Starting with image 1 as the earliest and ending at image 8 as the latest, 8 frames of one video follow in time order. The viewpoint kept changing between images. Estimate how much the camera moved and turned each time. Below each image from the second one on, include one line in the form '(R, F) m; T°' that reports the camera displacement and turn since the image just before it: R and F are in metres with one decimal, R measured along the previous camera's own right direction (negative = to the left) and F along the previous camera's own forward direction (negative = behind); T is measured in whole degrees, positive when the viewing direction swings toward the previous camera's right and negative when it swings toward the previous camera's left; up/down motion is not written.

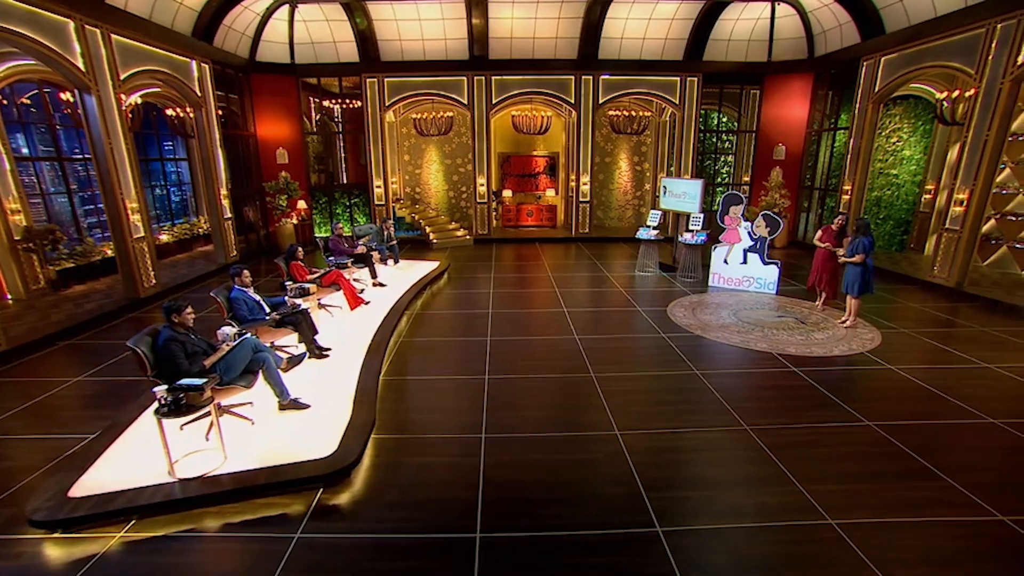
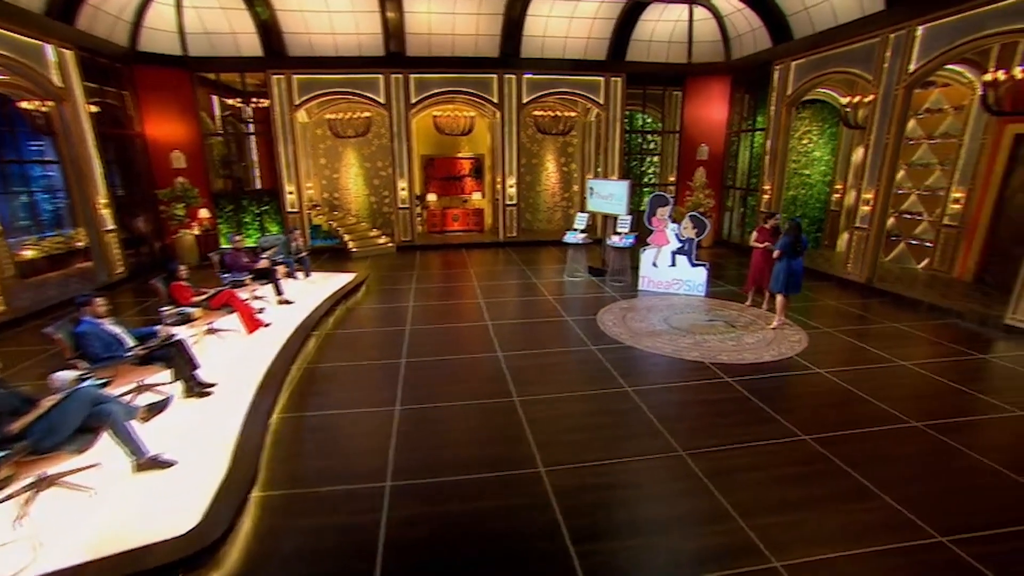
(+0.2, +0.5) m; +7°
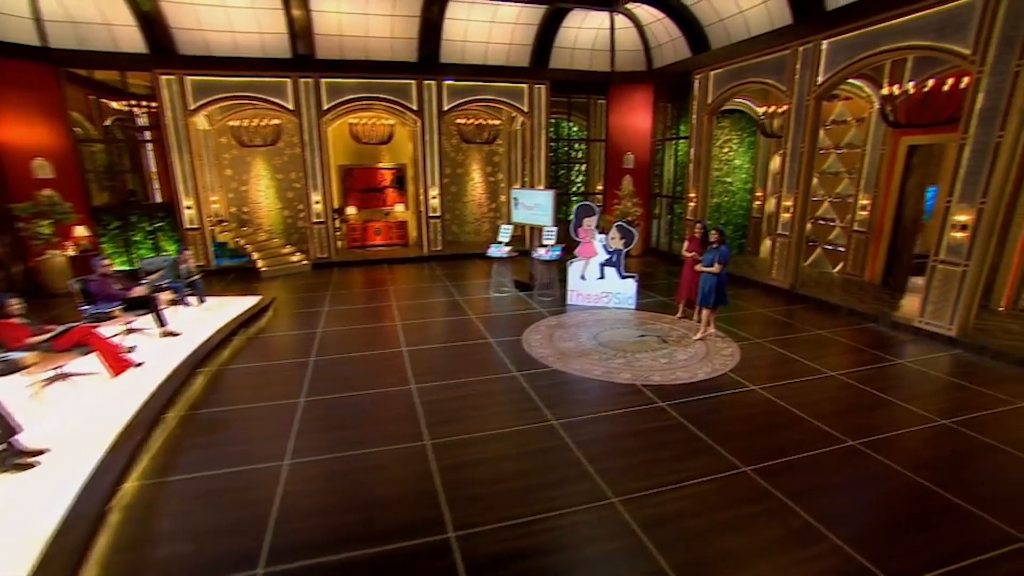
(+0.3, +0.5) m; +7°
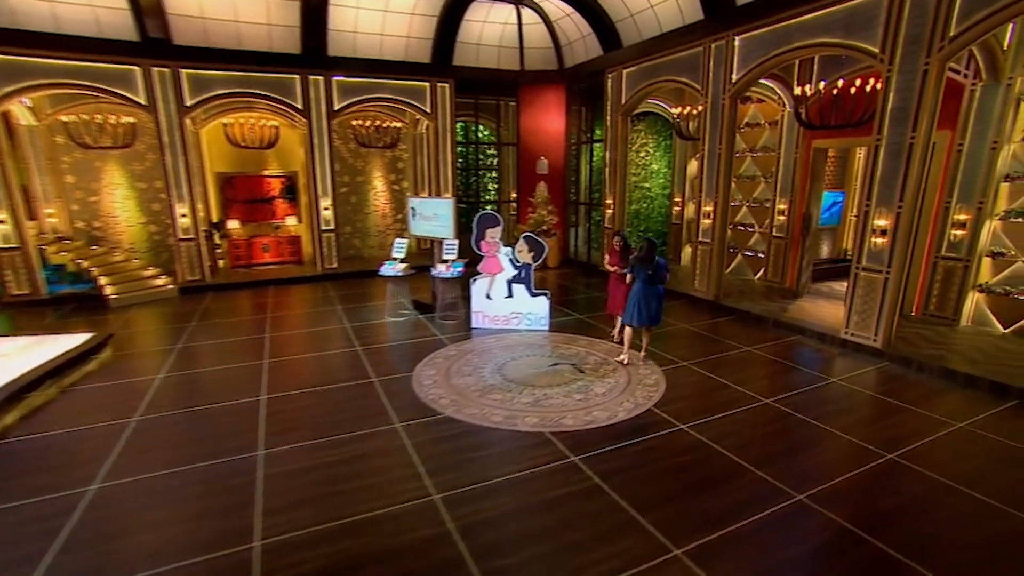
(+0.5, +0.9) m; +8°
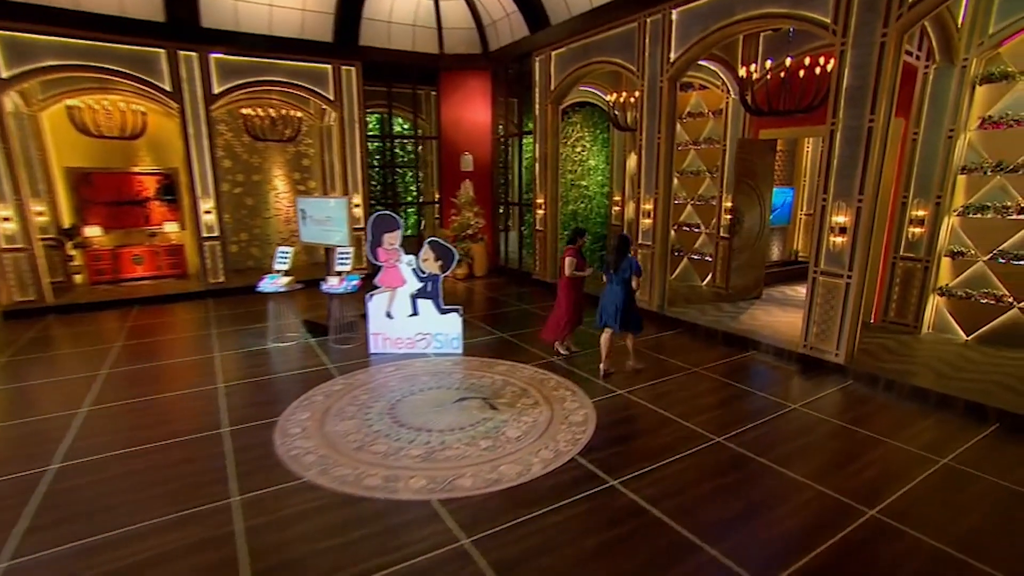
(+0.6, +1.1) m; +5°
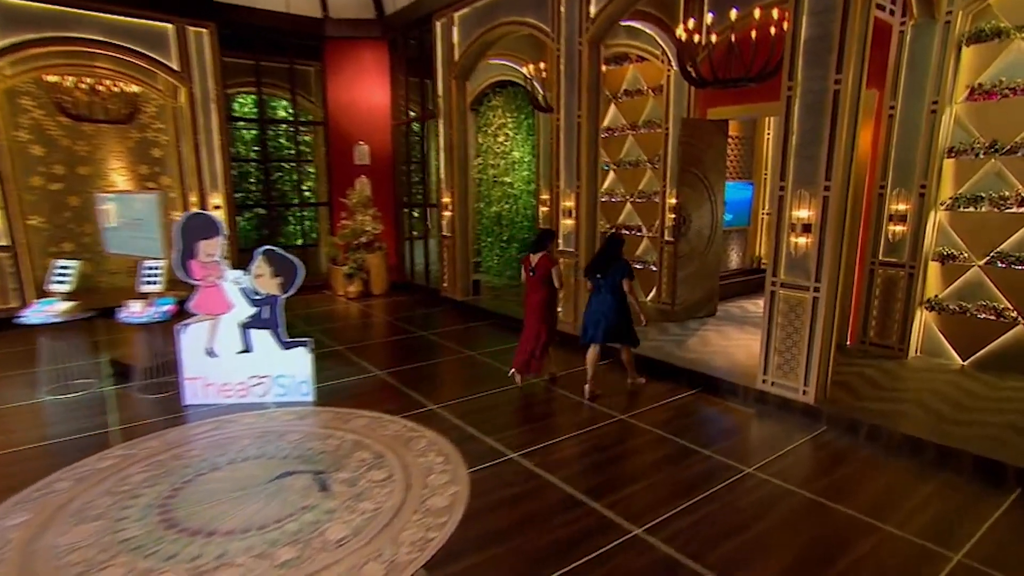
(+0.9, +1.4) m; +2°
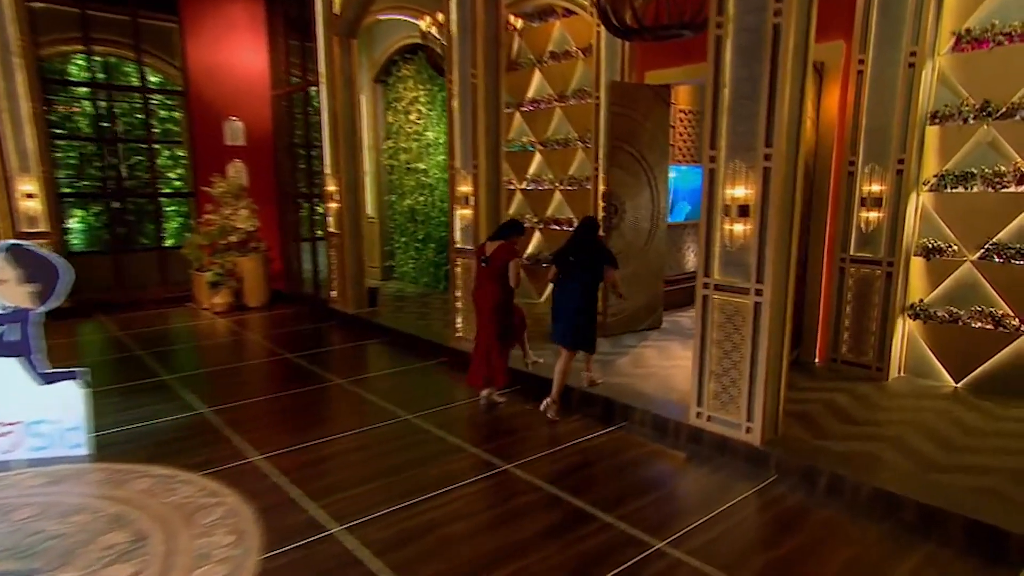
(+0.9, +1.0) m; +1°
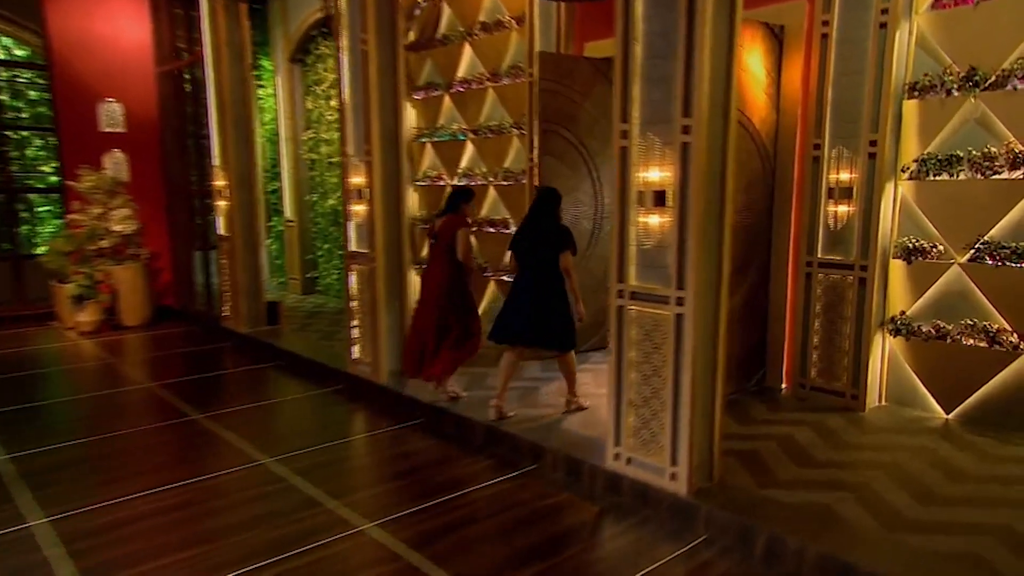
(+0.7, +0.7) m; 0°
